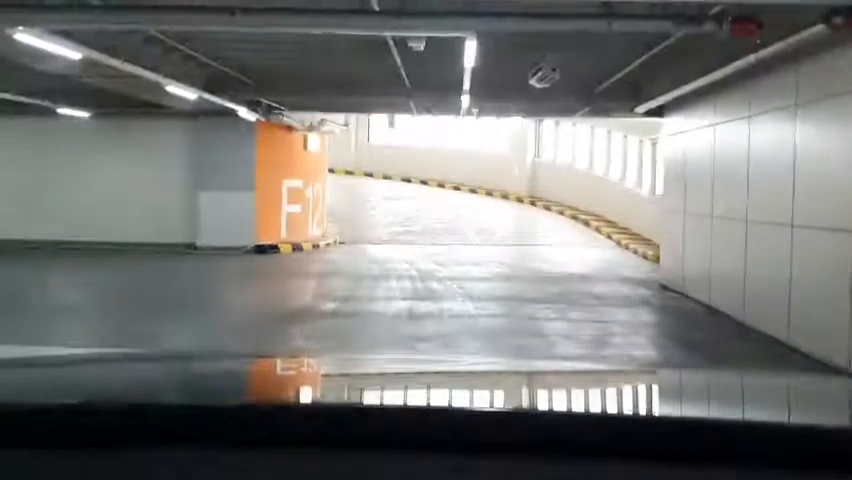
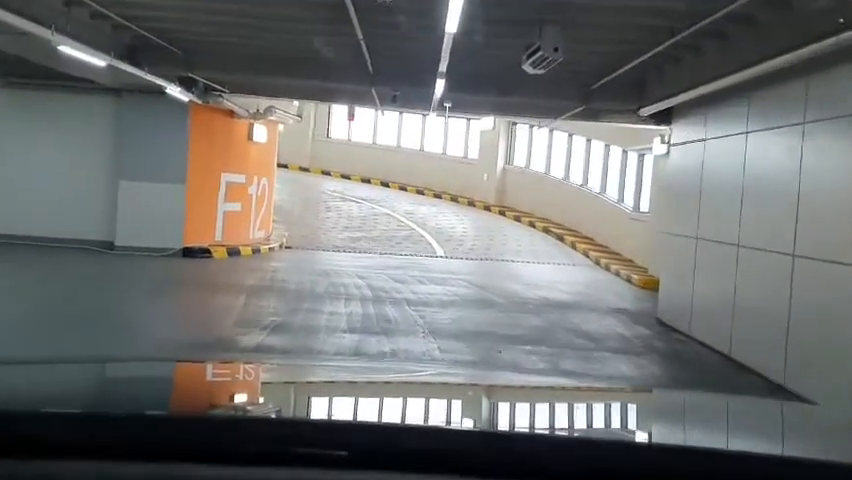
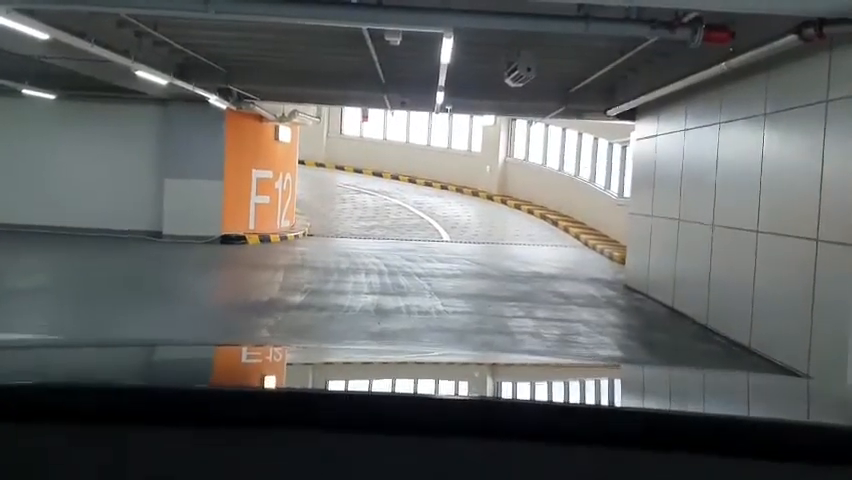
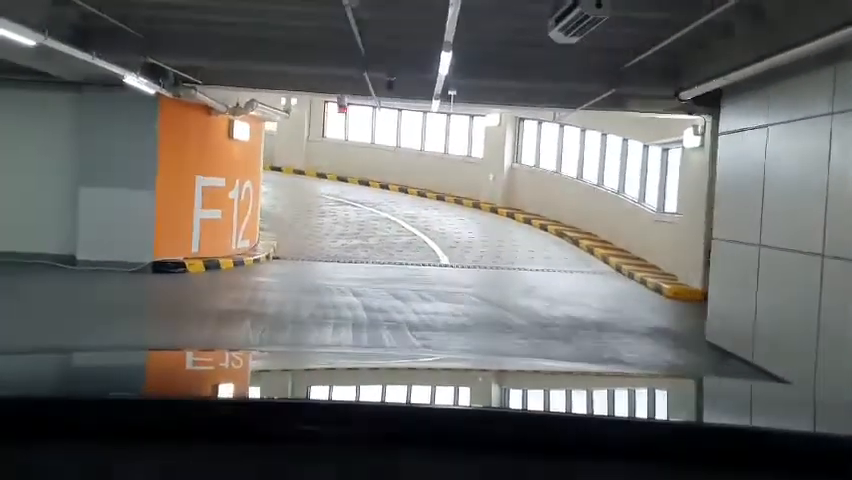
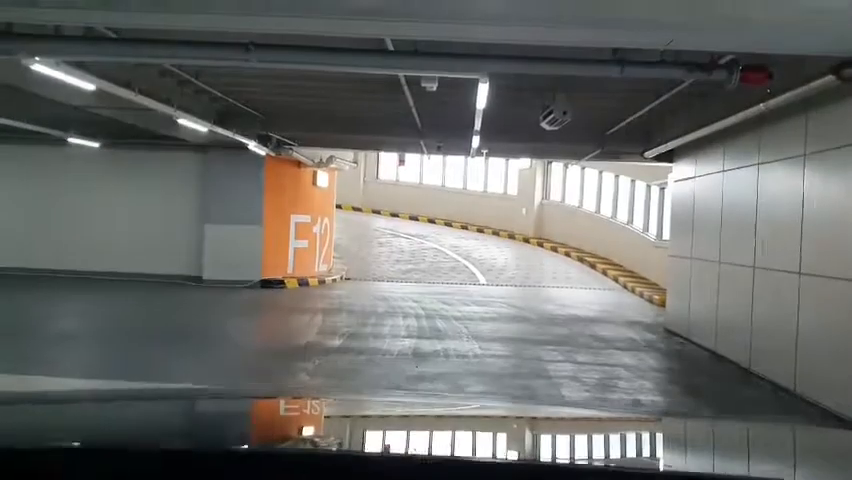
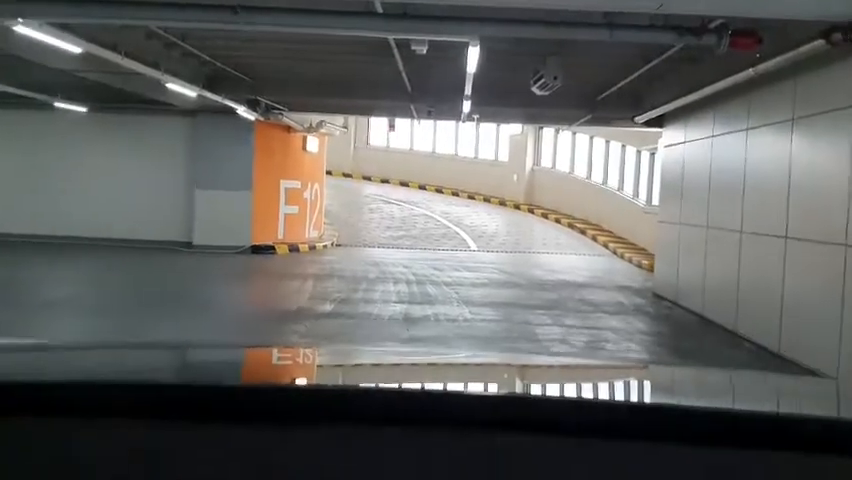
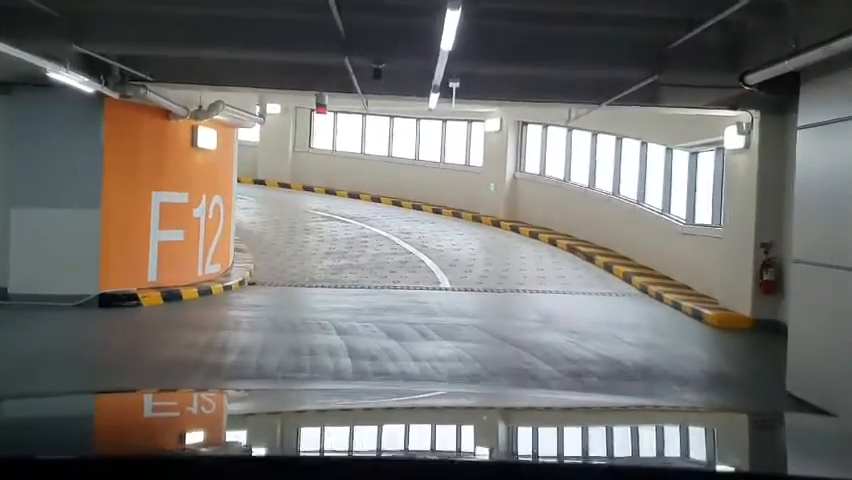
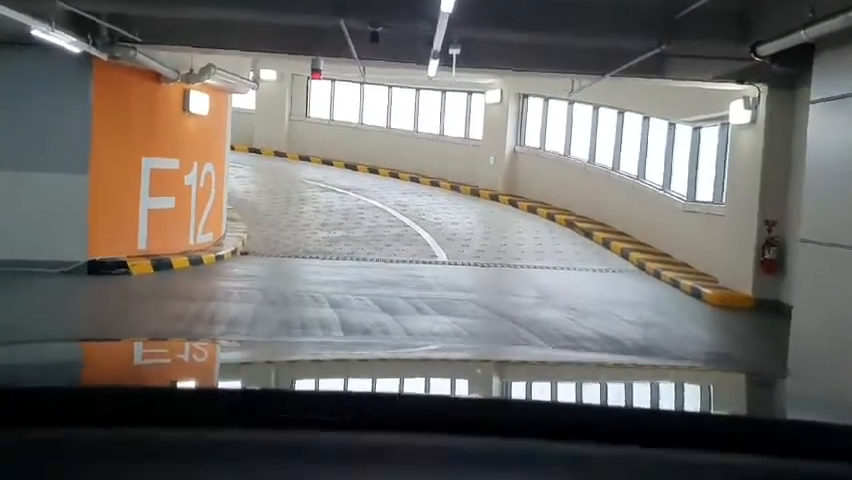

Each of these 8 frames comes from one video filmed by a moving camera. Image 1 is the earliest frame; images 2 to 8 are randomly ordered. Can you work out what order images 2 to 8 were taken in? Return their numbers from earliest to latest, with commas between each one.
5, 6, 3, 2, 4, 7, 8
